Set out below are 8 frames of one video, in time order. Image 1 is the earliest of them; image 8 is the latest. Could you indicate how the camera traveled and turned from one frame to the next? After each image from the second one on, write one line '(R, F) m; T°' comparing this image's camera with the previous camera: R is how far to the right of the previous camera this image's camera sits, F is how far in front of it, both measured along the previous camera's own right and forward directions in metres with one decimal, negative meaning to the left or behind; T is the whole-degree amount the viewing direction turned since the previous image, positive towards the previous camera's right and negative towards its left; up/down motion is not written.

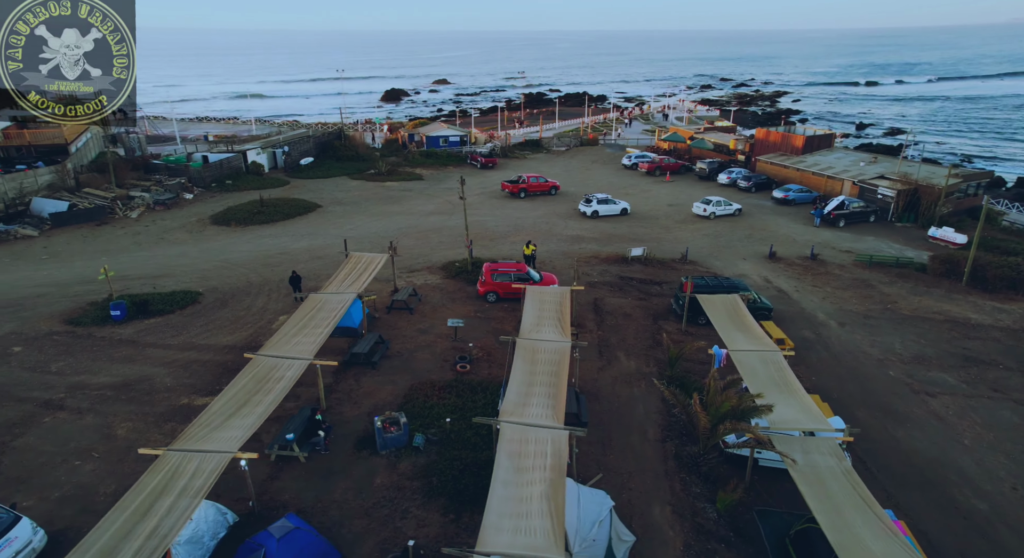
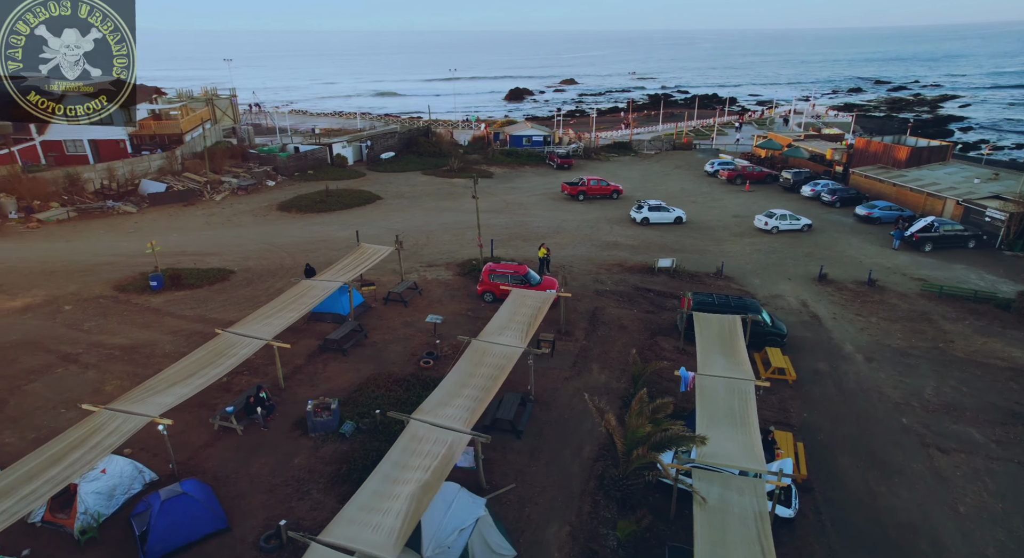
(+4.0, +0.6) m; -11°
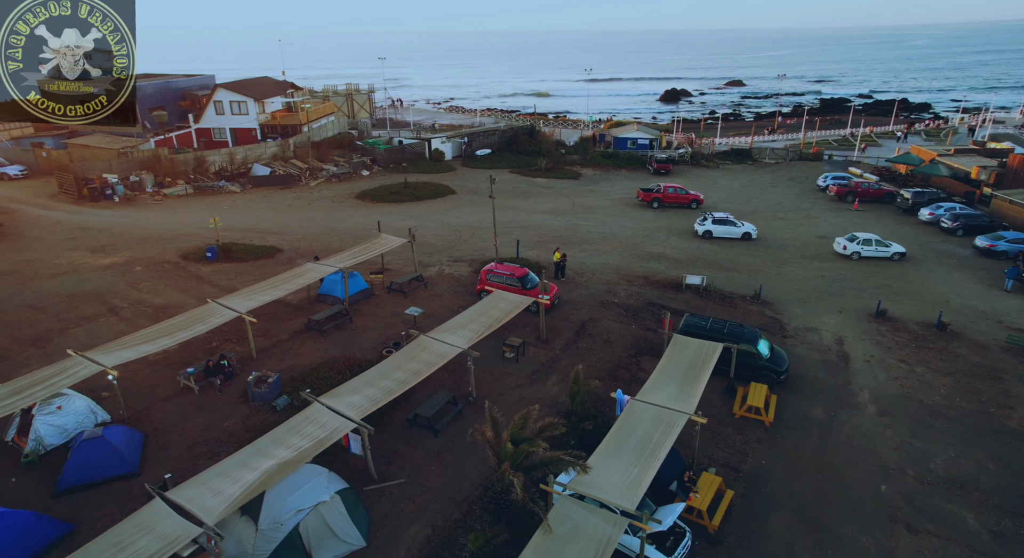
(+5.0, +0.7) m; -13°
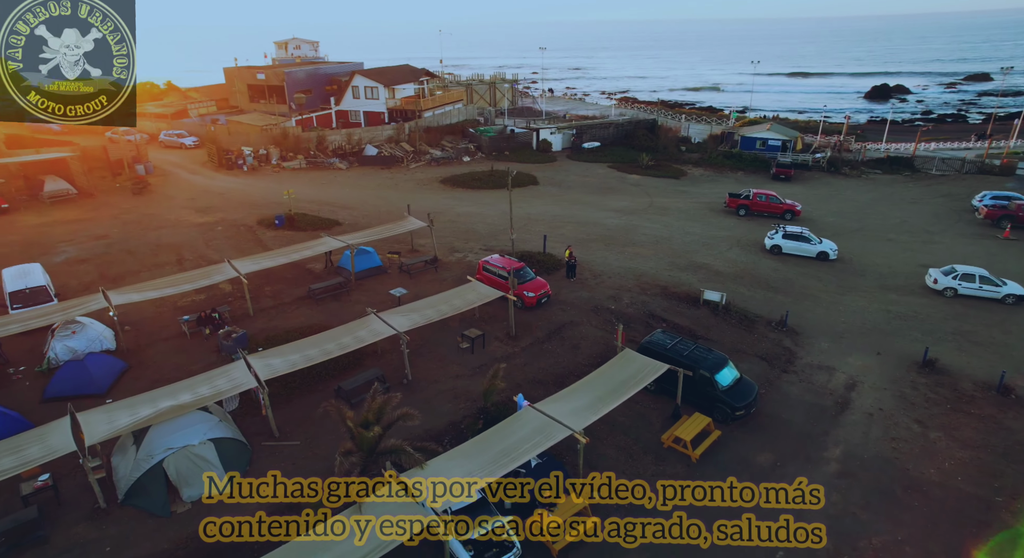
(+5.8, +0.8) m; -15°
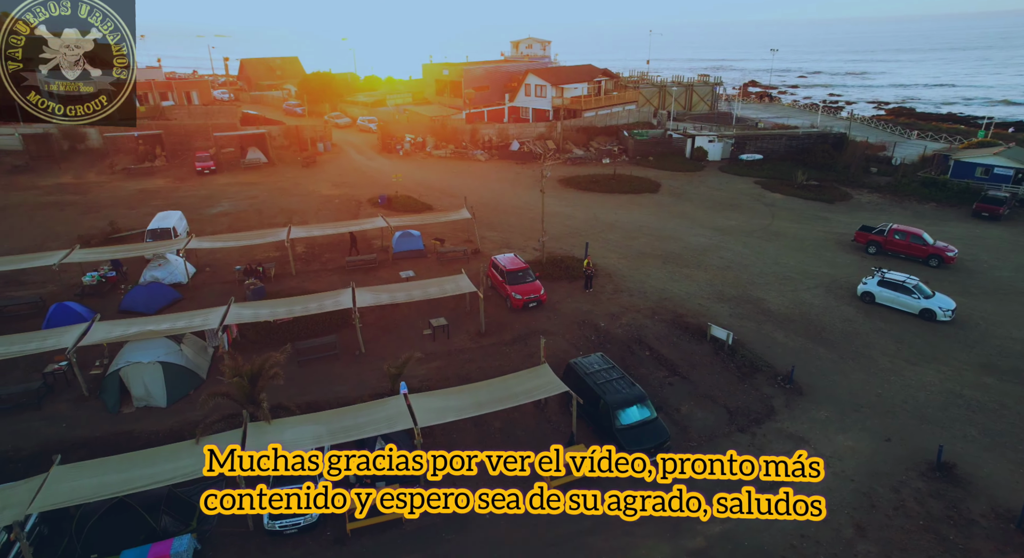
(+7.5, +1.2) m; -21°
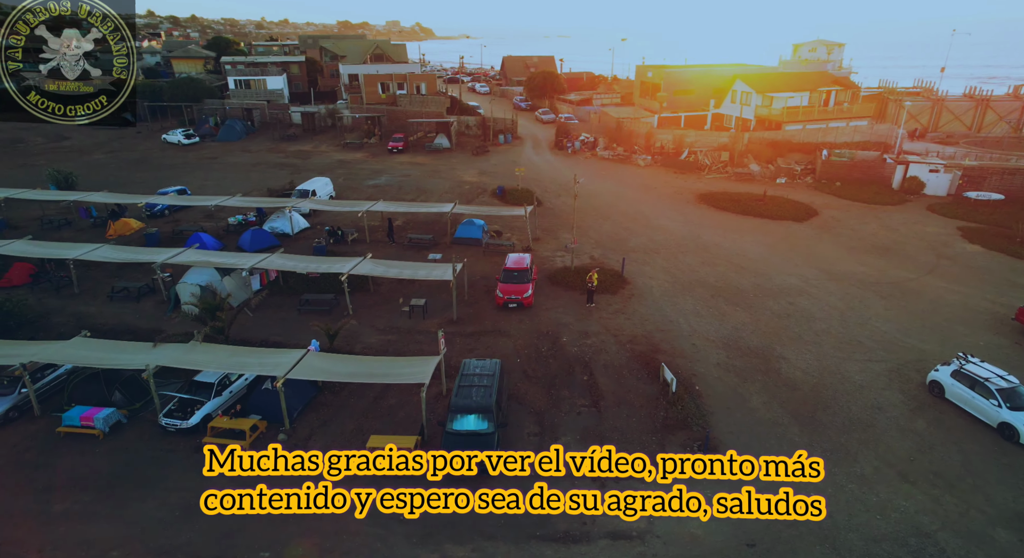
(+9.0, +1.6) m; -24°
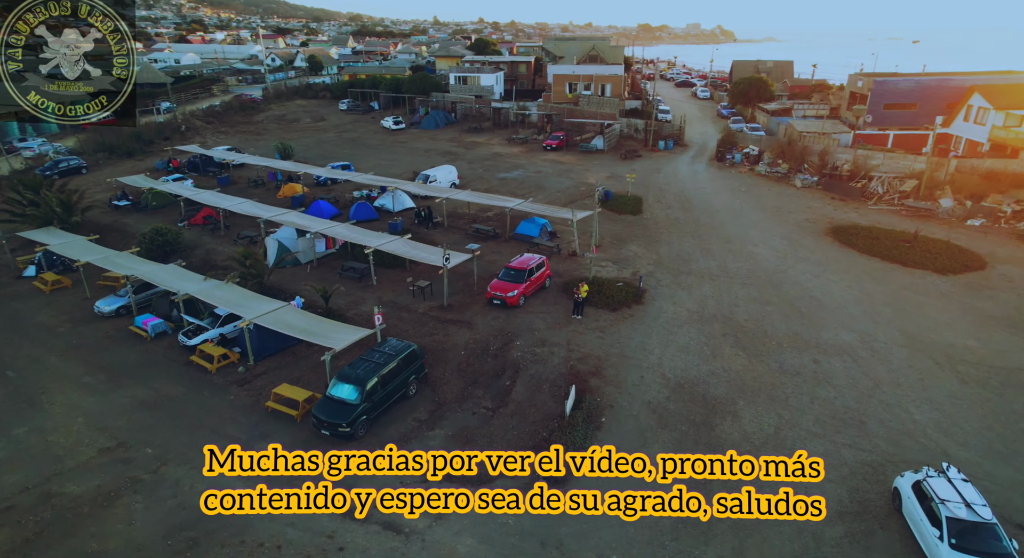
(+8.2, +1.5) m; -22°
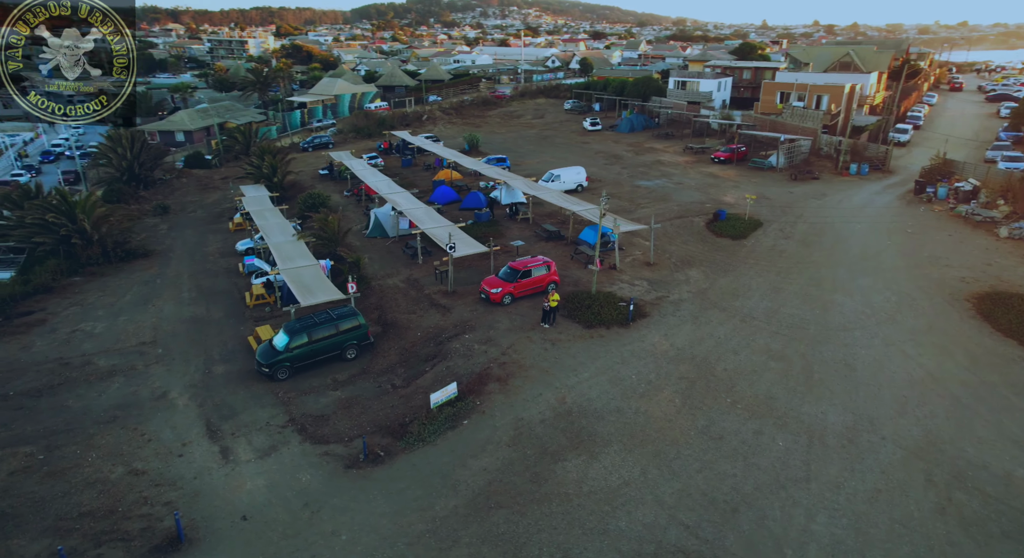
(+8.8, +1.7) m; -24°
